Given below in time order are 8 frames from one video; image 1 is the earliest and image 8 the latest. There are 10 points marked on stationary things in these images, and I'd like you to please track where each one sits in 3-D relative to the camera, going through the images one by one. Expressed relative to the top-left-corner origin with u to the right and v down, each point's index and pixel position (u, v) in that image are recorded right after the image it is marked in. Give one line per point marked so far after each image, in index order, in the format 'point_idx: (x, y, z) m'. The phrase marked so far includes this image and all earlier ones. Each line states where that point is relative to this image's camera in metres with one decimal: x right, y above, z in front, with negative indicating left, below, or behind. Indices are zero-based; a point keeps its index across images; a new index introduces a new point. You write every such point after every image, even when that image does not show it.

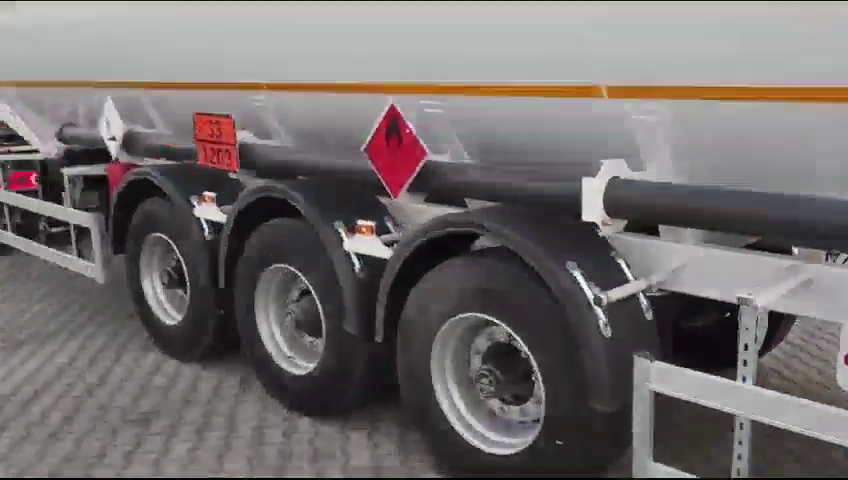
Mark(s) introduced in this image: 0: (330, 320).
0: (-0.4, -0.3, +3.1) m
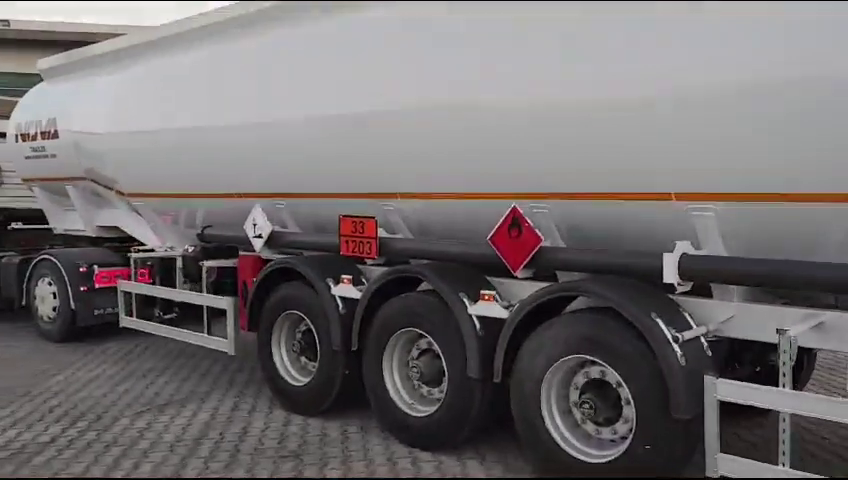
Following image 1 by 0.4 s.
0: (+0.2, -0.7, +3.9) m
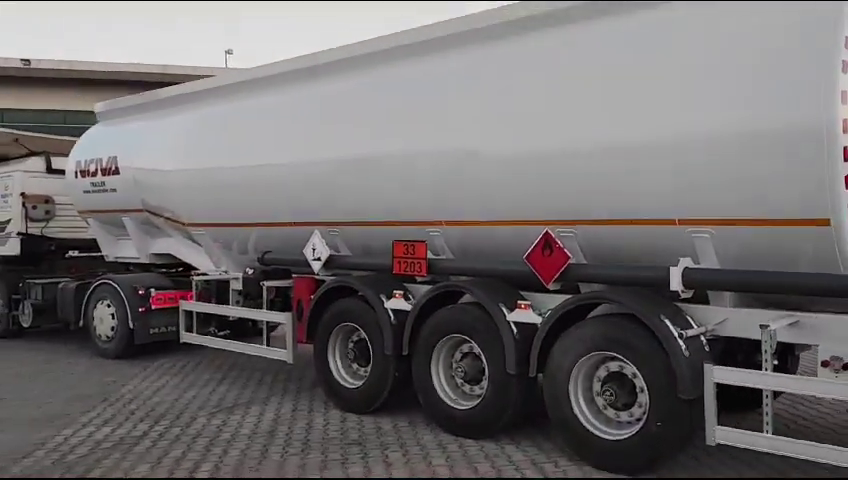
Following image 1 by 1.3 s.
0: (+0.5, -0.9, +4.7) m
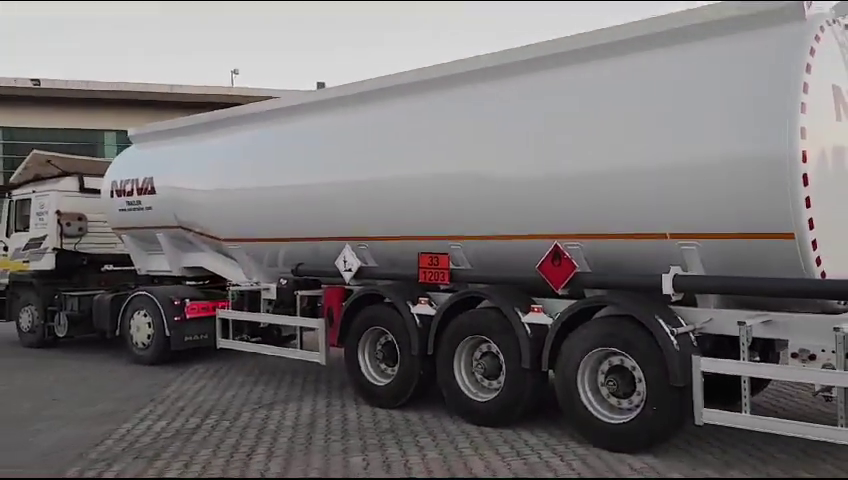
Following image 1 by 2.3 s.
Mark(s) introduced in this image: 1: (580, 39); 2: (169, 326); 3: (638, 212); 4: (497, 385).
0: (+0.7, -1.0, +5.4) m
1: (+1.2, +1.5, +5.2) m
2: (-3.1, -1.1, +8.5) m
3: (+1.5, +0.2, +4.8) m
4: (+0.6, -1.2, +5.6) m
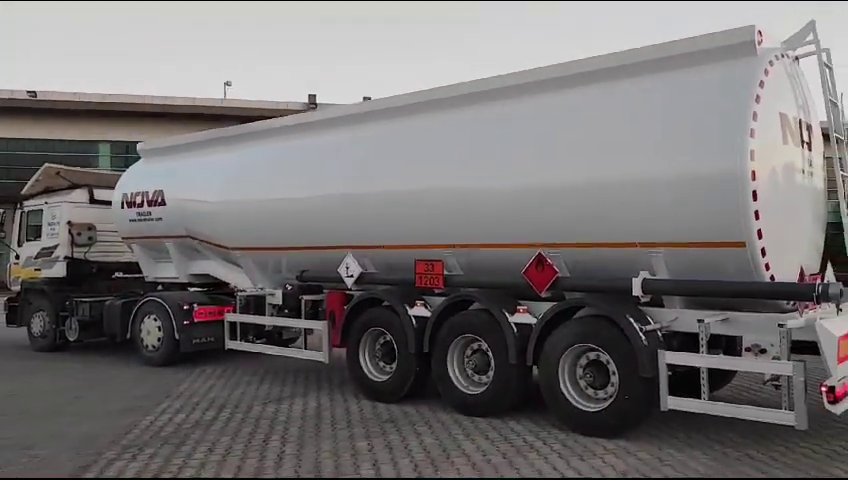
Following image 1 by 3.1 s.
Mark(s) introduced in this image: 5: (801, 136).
0: (+0.6, -1.0, +6.0) m
1: (+1.1, +1.5, +5.8) m
2: (-3.2, -1.2, +9.0) m
3: (+1.5, +0.1, +5.4) m
4: (+0.6, -1.2, +6.1) m
5: (+3.0, +0.8, +5.4) m
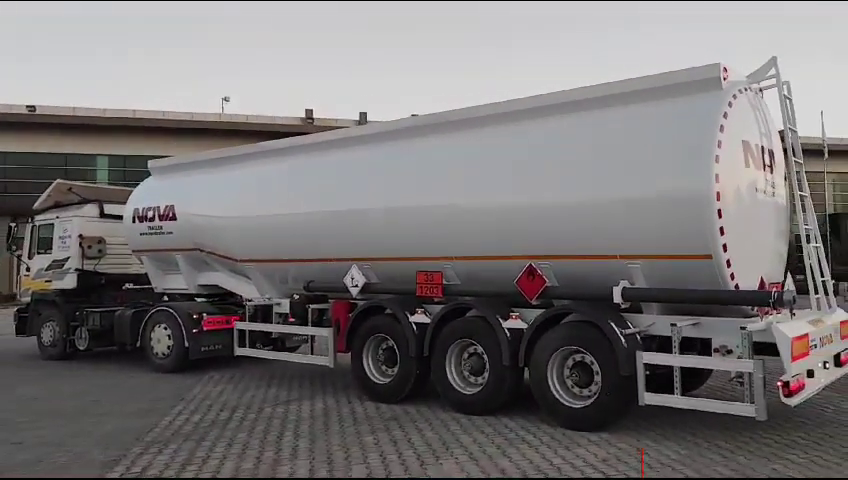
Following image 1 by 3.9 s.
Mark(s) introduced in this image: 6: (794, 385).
0: (+0.6, -1.2, +6.5) m
1: (+1.2, +1.3, +6.4) m
2: (-3.3, -1.3, +9.5) m
3: (+1.5, 0.0, +6.0) m
4: (+0.6, -1.4, +6.7) m
5: (+3.0, +0.7, +6.1) m
6: (+2.8, -1.1, +5.3) m
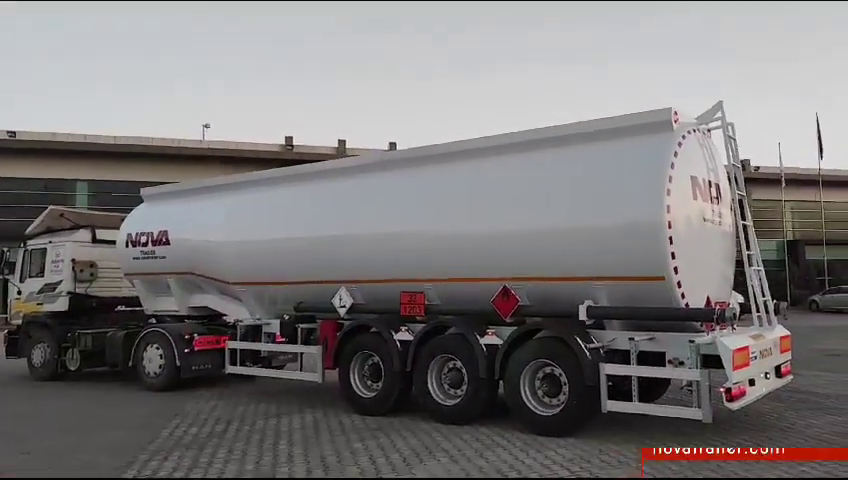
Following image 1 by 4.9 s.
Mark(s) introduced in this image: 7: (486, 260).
0: (+0.5, -1.4, +7.2) m
1: (+1.0, +1.1, +7.2) m
2: (-3.5, -1.7, +10.0) m
3: (+1.3, -0.2, +6.7) m
4: (+0.4, -1.6, +7.3) m
5: (+2.8, +0.5, +6.9) m
6: (+2.7, -1.3, +5.9) m
7: (+0.6, -0.2, +7.1) m
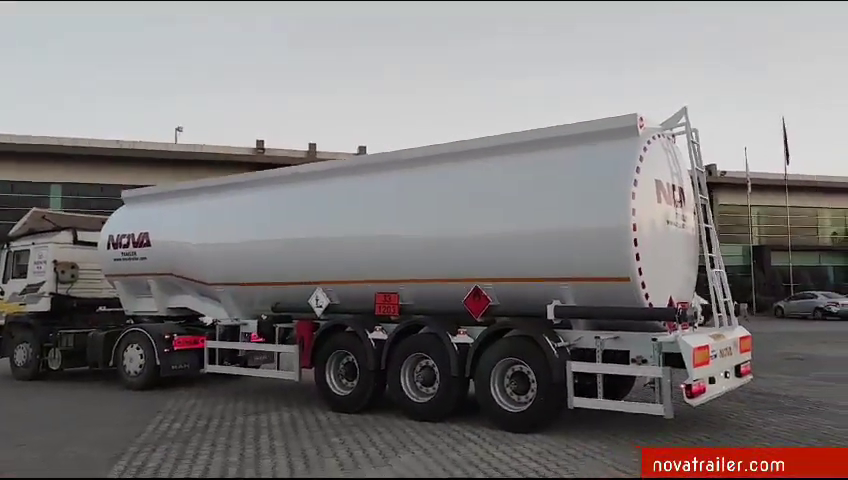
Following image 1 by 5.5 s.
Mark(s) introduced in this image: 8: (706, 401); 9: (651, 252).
0: (+0.2, -1.4, +7.3) m
1: (+0.7, +1.1, +7.4) m
2: (-3.9, -1.7, +10.1) m
3: (+1.1, -0.2, +6.9) m
4: (+0.1, -1.6, +7.5) m
5: (+2.6, +0.4, +7.1) m
6: (+2.4, -1.3, +6.2) m
7: (+0.4, -0.2, +7.3) m
8: (+2.6, -1.5, +6.3) m
9: (+2.2, -0.1, +6.6) m
